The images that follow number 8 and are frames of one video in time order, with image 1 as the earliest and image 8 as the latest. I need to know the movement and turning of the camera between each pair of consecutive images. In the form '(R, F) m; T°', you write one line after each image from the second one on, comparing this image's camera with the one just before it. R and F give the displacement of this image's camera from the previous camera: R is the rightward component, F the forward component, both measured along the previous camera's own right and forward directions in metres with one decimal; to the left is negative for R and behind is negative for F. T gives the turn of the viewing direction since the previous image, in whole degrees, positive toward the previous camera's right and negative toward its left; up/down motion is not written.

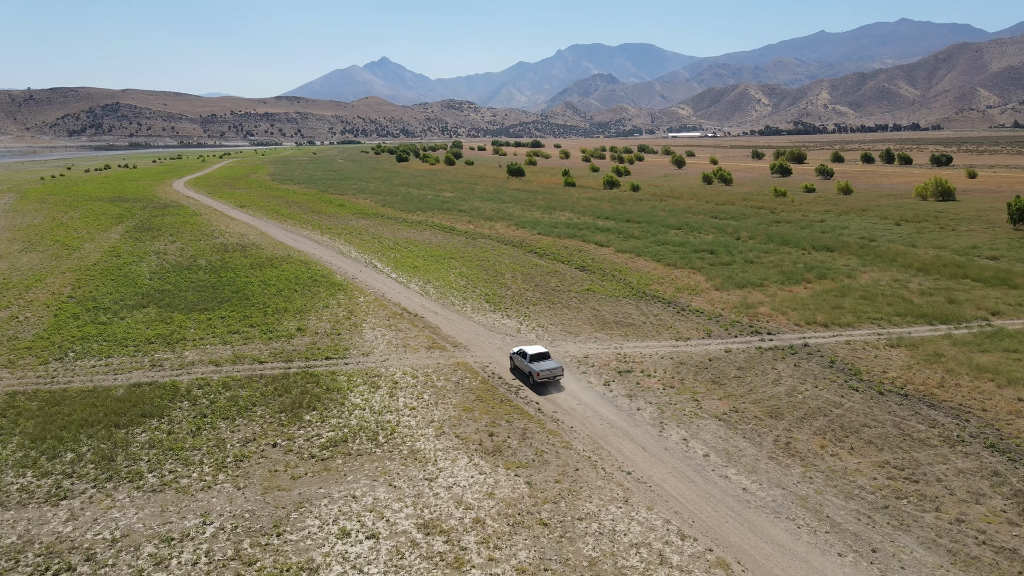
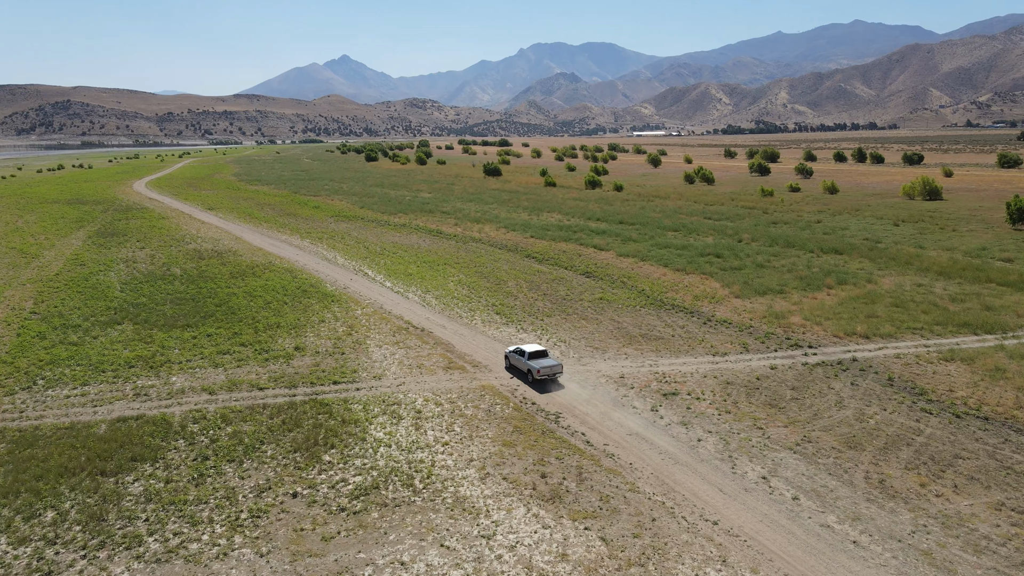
(-2.3, +2.6) m; +3°
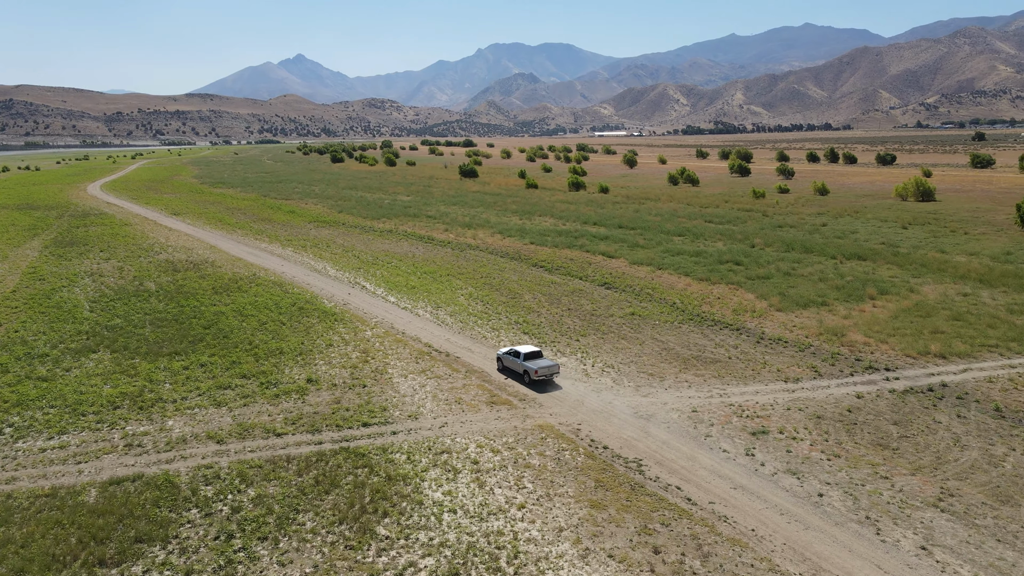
(-3.0, +3.5) m; +3°
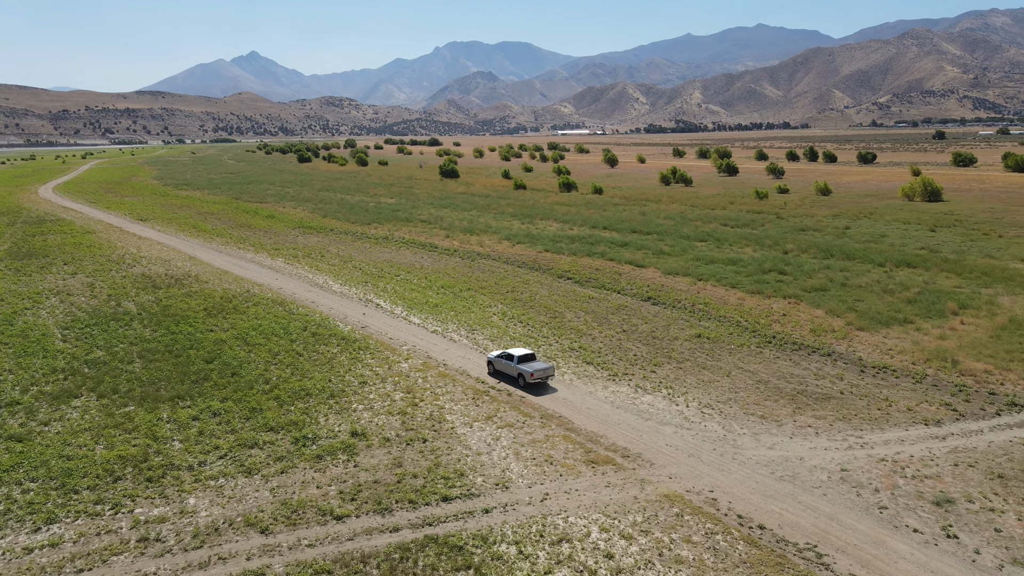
(-3.8, +4.5) m; +3°
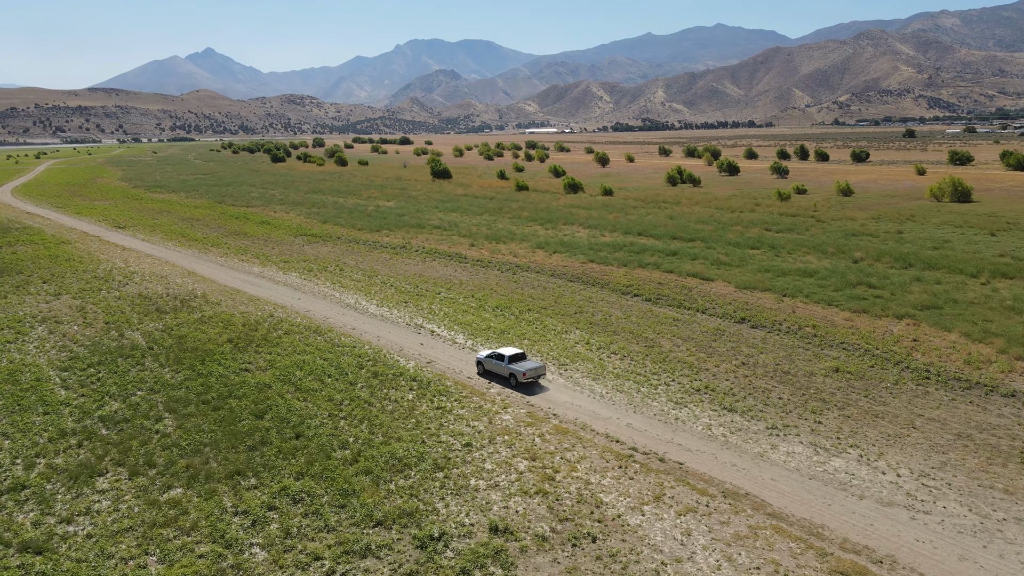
(-5.2, +5.3) m; +3°
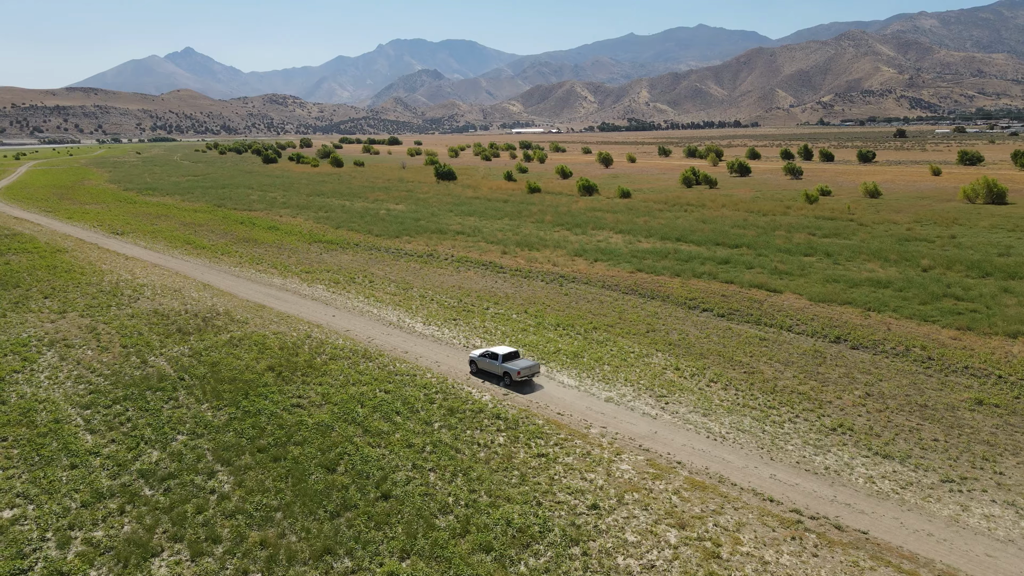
(-3.7, +3.5) m; +1°
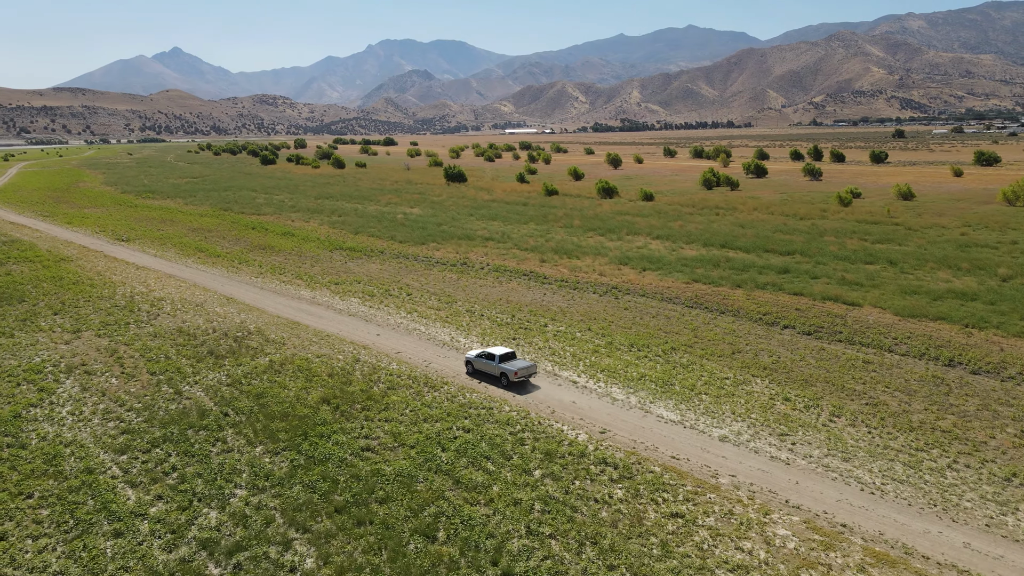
(-3.3, +3.2) m; +1°
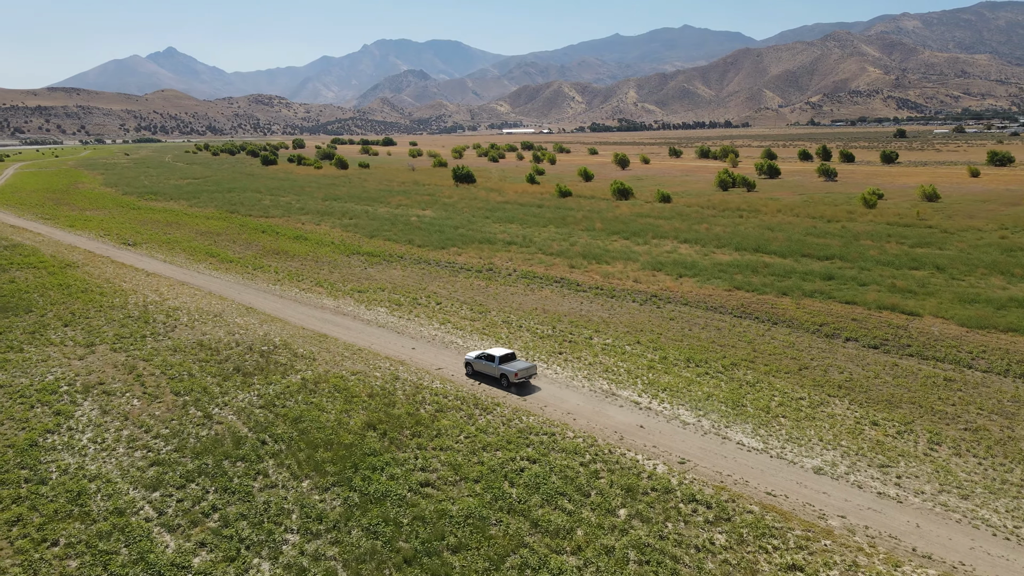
(-2.1, +2.1) m; 0°
